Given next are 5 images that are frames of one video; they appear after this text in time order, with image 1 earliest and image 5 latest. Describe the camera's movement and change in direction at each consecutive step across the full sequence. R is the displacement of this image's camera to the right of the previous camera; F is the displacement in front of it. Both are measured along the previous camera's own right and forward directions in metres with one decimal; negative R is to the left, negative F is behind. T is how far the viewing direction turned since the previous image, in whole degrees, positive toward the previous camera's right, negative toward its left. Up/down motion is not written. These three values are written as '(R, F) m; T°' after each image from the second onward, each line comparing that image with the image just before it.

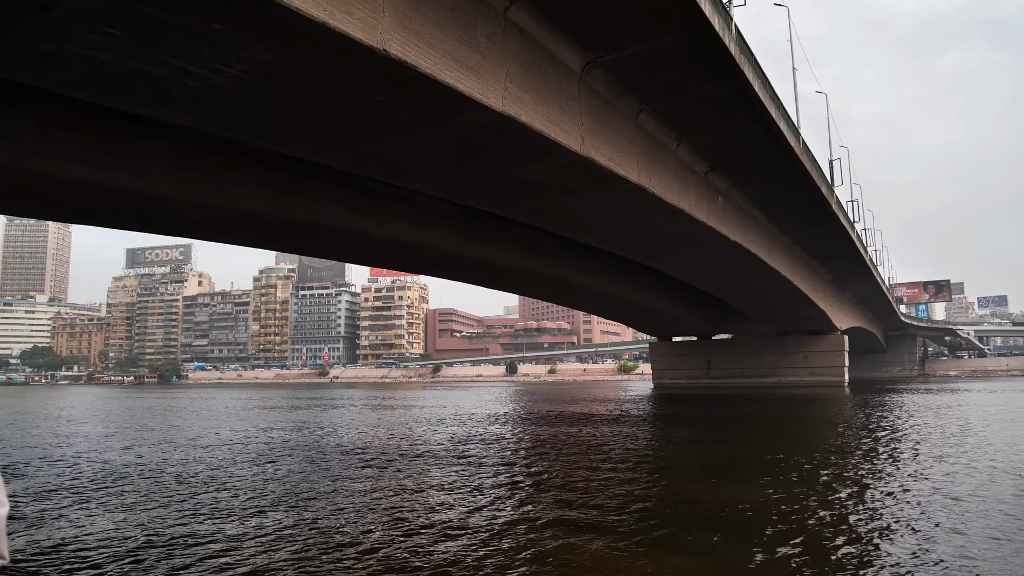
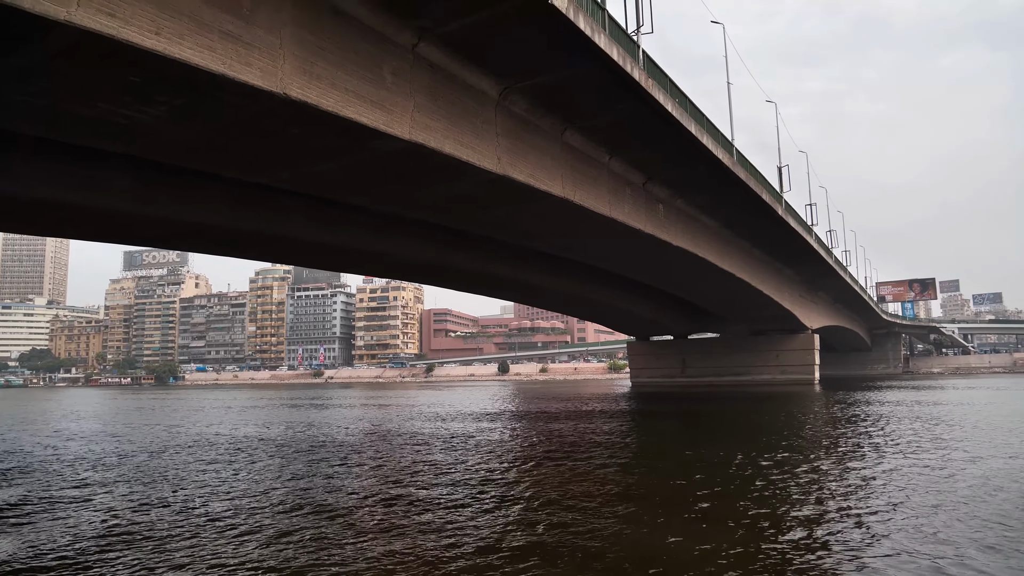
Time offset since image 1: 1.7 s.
(+1.5, -1.0) m; 0°
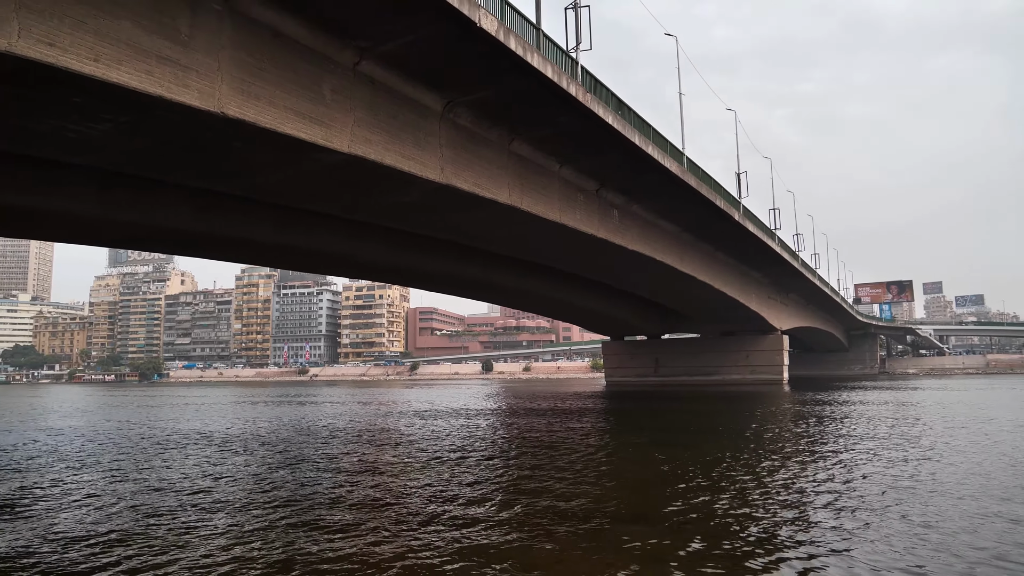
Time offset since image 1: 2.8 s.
(+1.0, -0.7) m; +1°
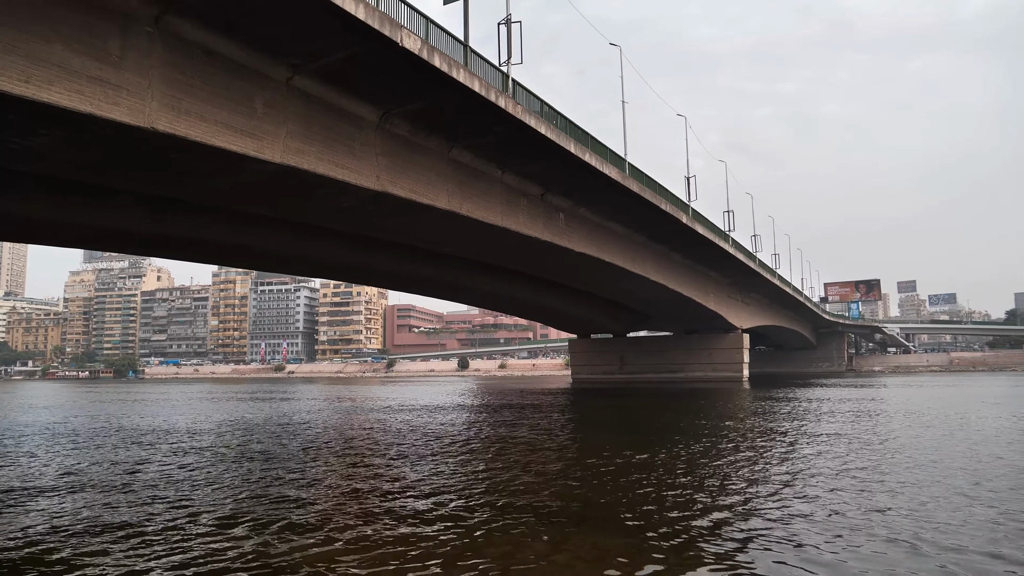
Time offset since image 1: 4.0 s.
(+1.2, -0.8) m; +1°
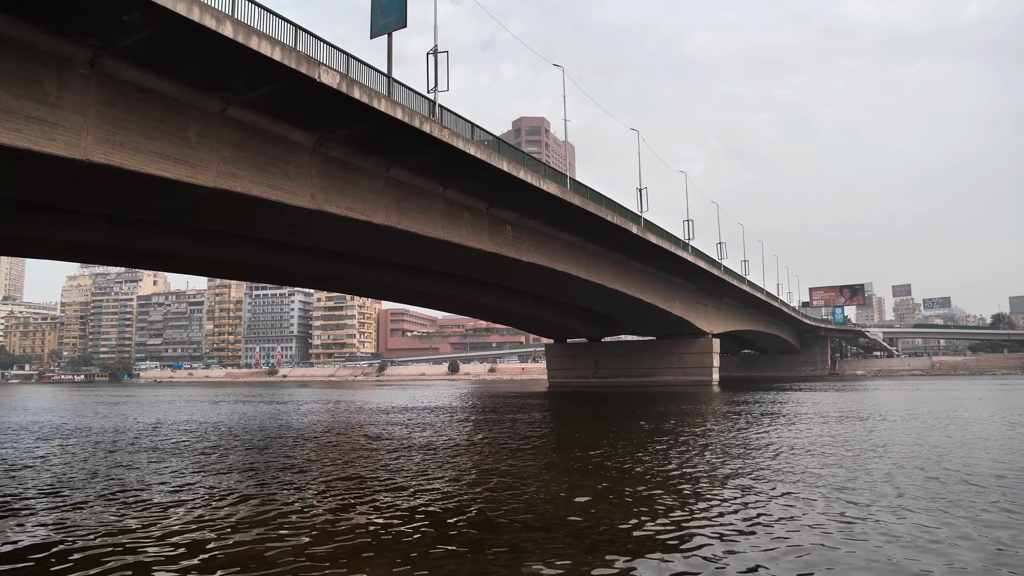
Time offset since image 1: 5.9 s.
(+1.8, -1.2) m; 0°
